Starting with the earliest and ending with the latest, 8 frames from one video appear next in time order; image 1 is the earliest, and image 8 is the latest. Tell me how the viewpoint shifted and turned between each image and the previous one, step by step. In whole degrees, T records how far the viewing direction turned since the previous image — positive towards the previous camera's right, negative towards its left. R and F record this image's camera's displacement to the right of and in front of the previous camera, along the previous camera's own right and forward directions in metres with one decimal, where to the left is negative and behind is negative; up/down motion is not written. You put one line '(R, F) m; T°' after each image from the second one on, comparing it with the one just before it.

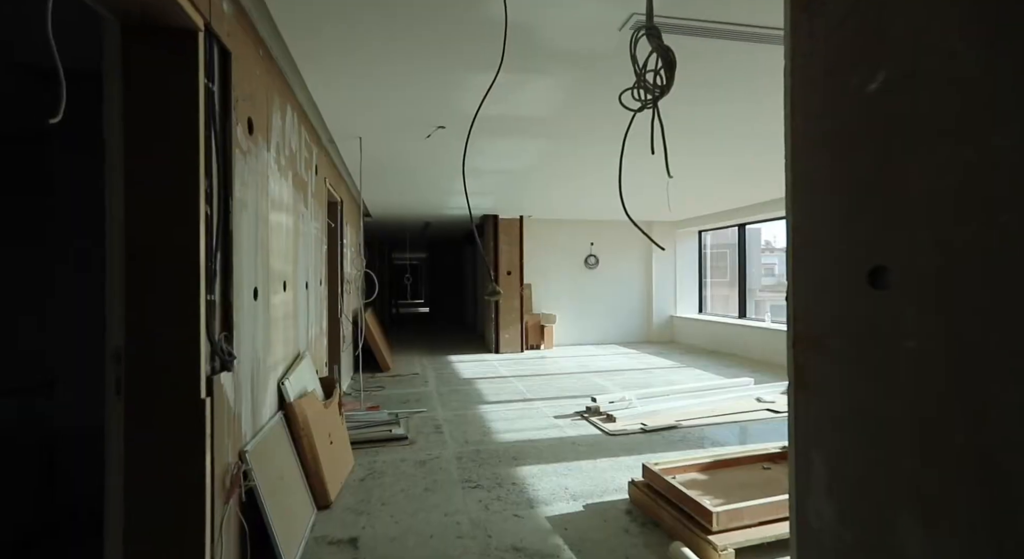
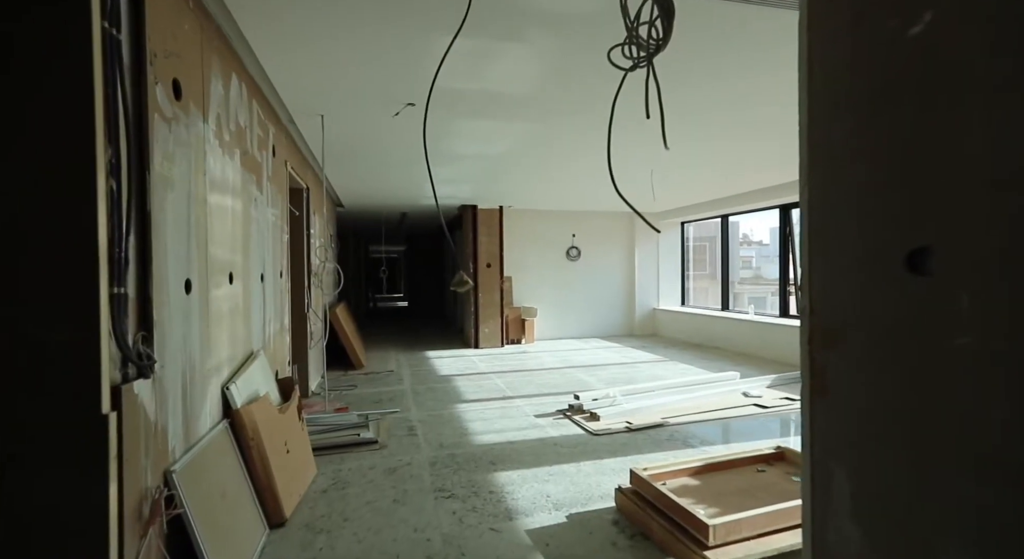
(0.0, +0.2) m; +2°
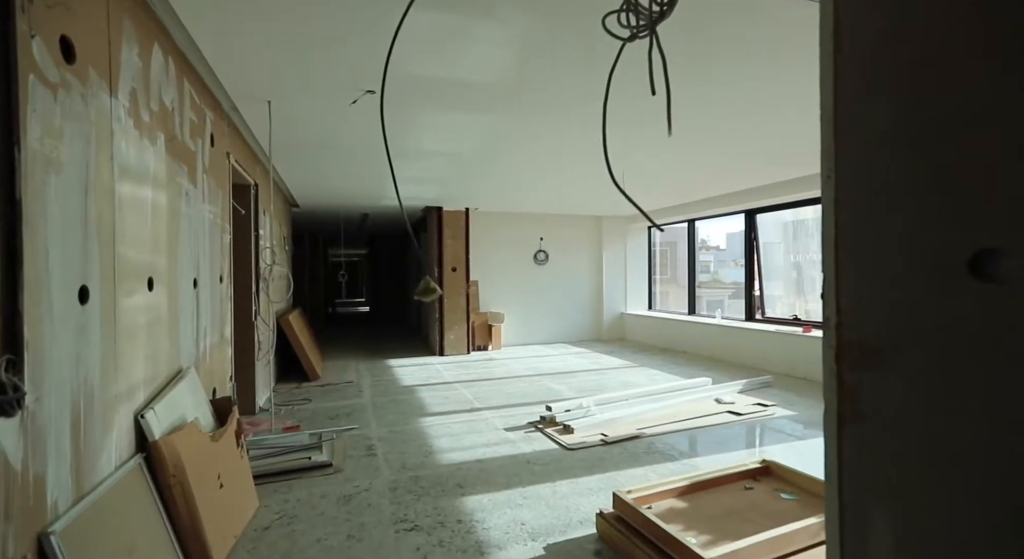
(0.0, +0.2) m; +4°
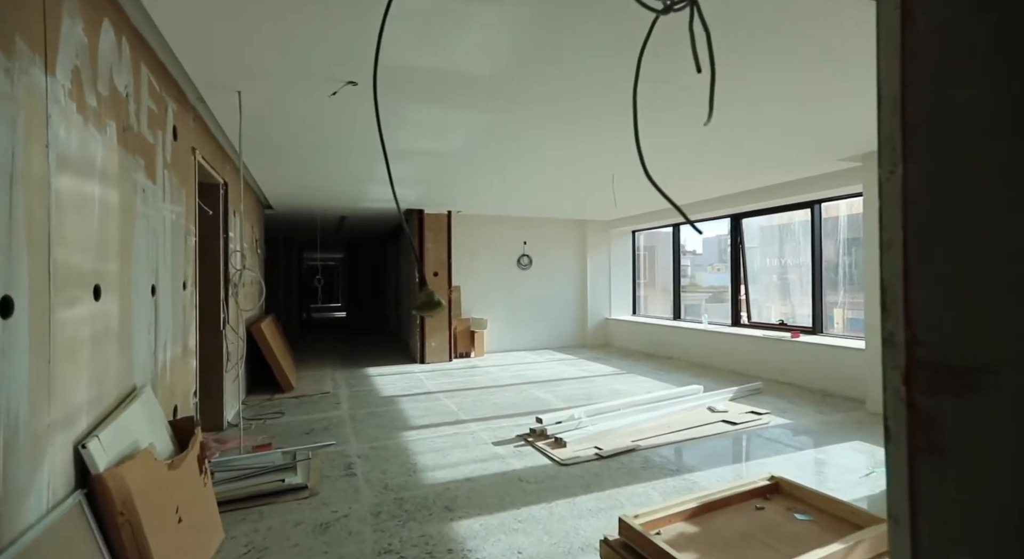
(-0.1, +0.2) m; +2°
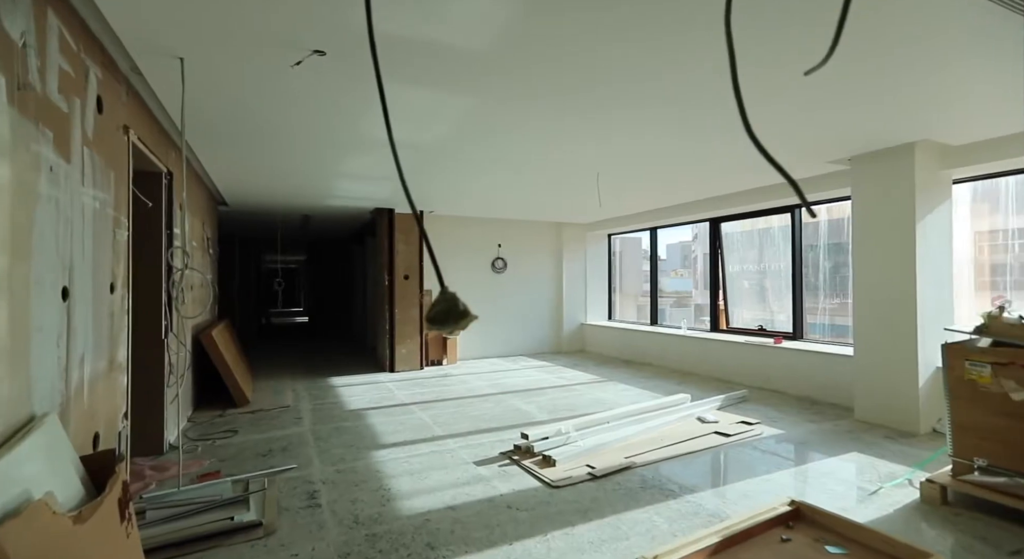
(-0.1, +0.3) m; +4°
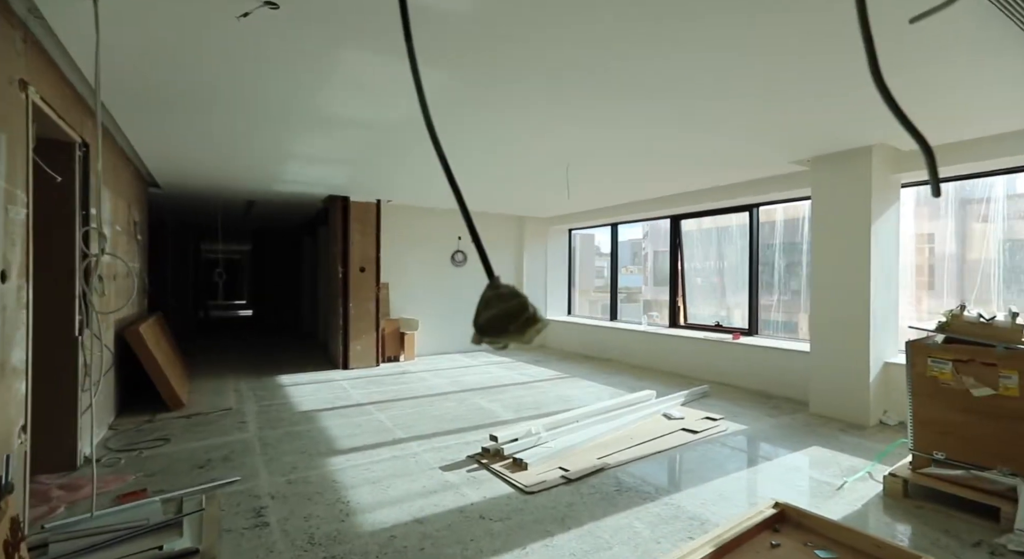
(-0.1, +0.2) m; +6°
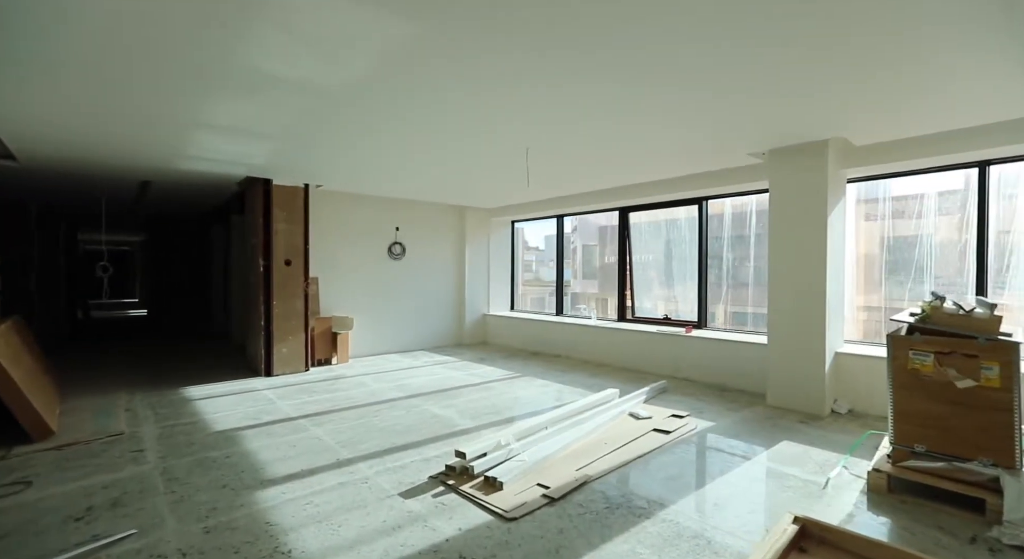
(-0.2, +0.4) m; +9°
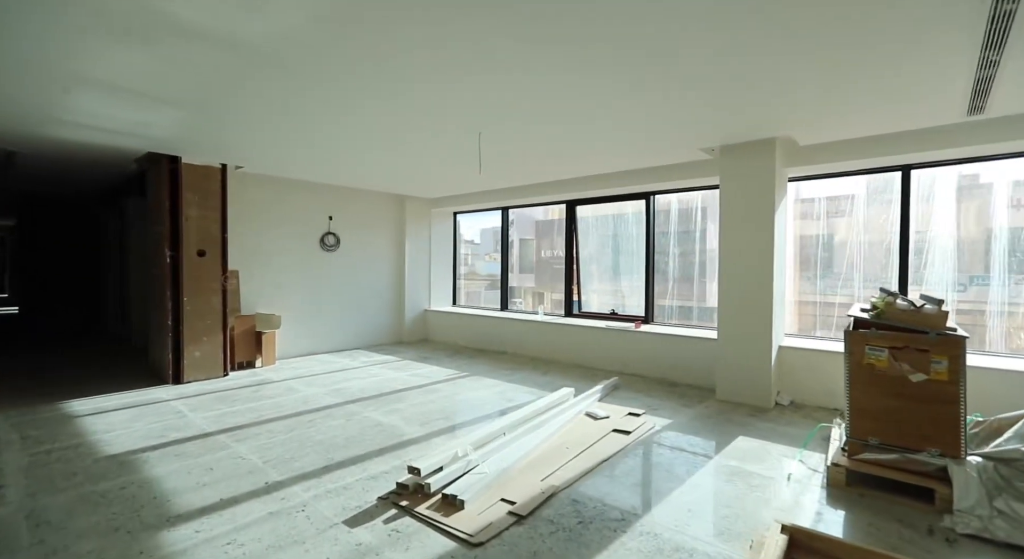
(-0.1, +0.3) m; +8°
